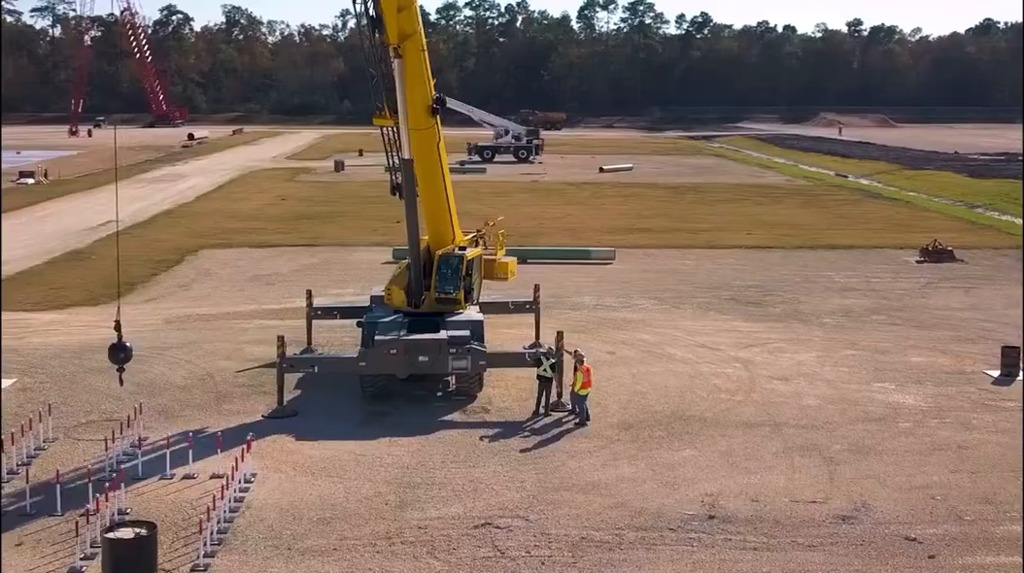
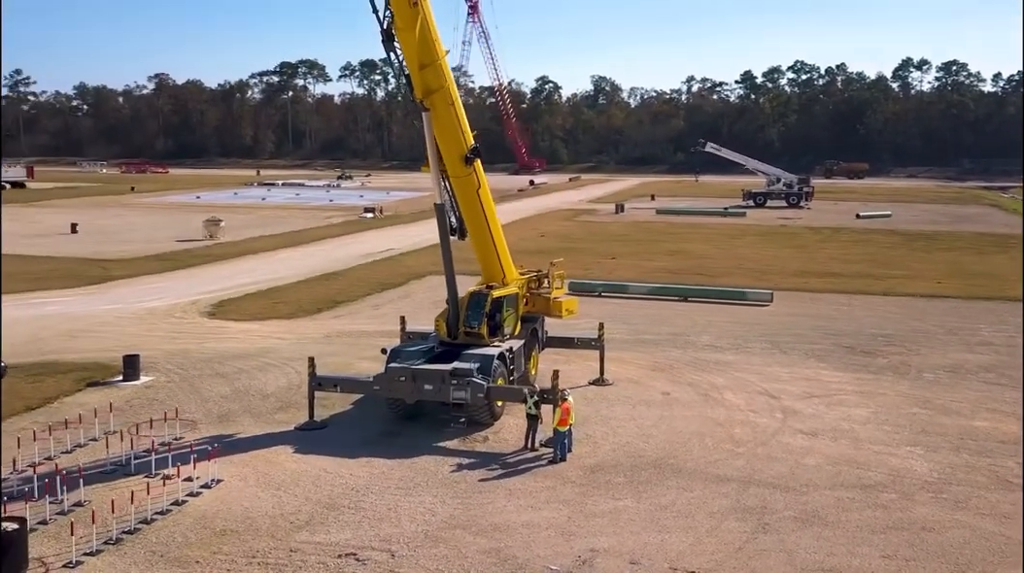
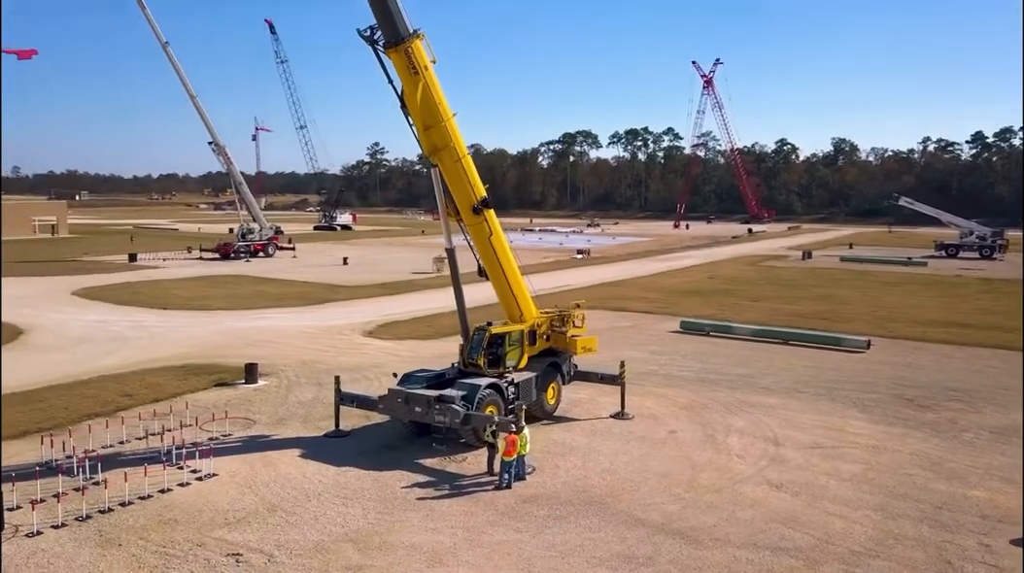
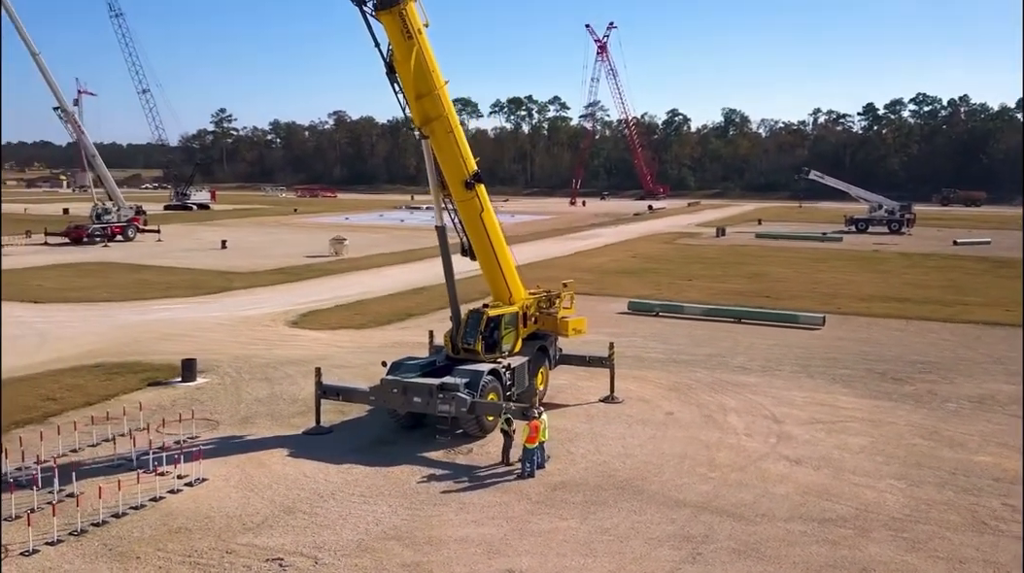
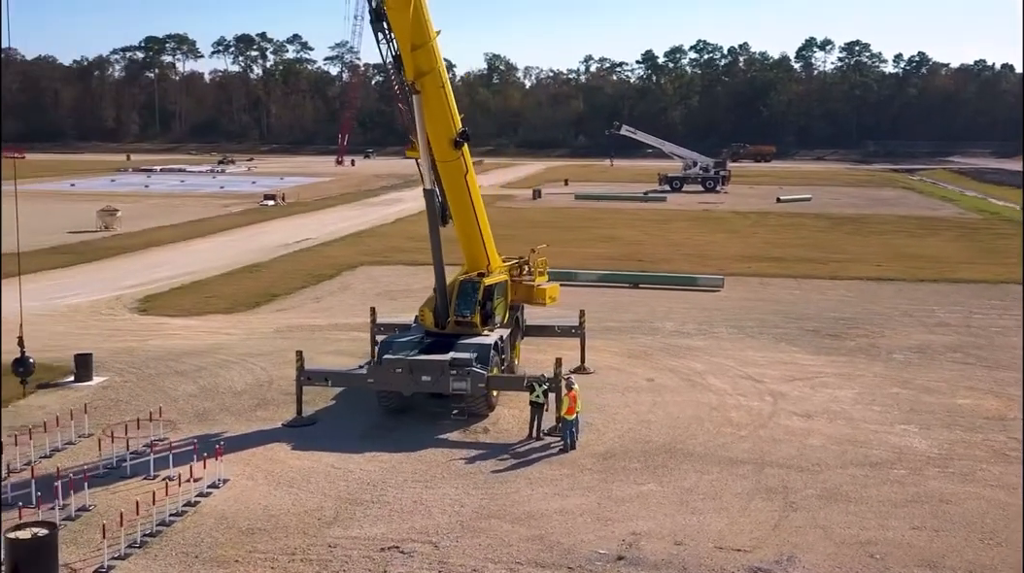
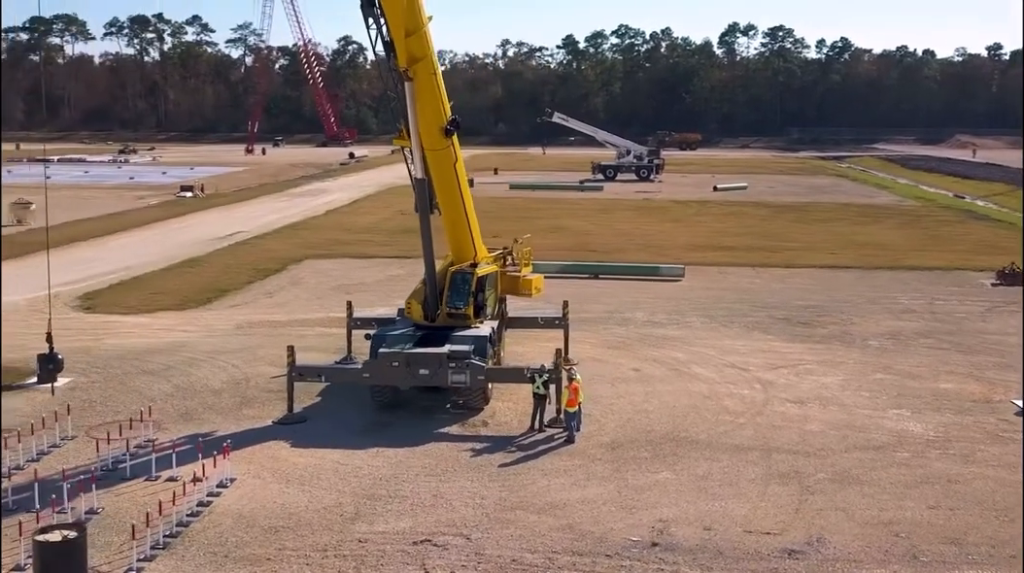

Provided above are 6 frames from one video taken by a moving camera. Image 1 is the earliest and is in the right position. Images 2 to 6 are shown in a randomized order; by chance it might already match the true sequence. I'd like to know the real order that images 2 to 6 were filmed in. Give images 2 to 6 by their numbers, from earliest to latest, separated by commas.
6, 5, 2, 4, 3
